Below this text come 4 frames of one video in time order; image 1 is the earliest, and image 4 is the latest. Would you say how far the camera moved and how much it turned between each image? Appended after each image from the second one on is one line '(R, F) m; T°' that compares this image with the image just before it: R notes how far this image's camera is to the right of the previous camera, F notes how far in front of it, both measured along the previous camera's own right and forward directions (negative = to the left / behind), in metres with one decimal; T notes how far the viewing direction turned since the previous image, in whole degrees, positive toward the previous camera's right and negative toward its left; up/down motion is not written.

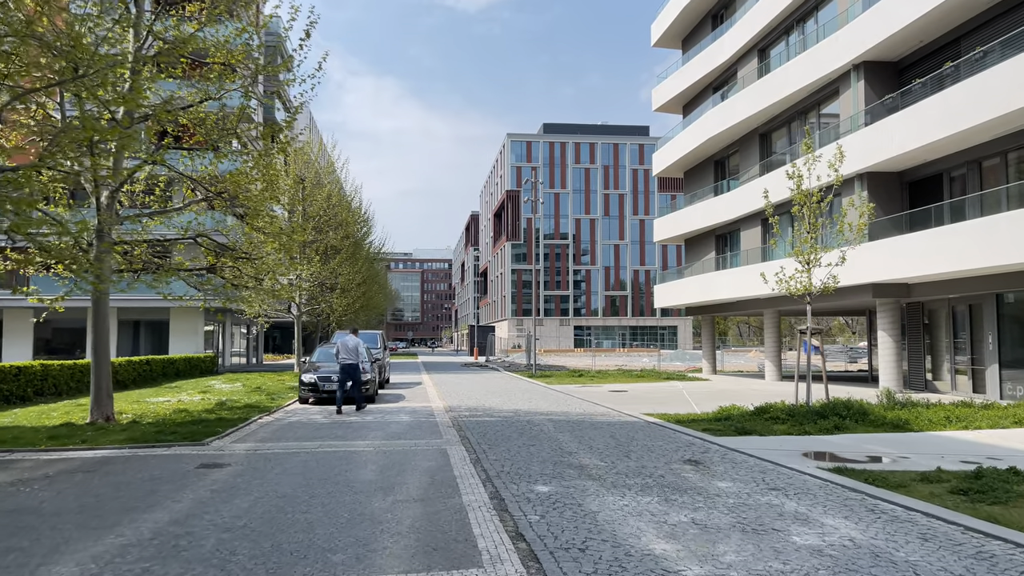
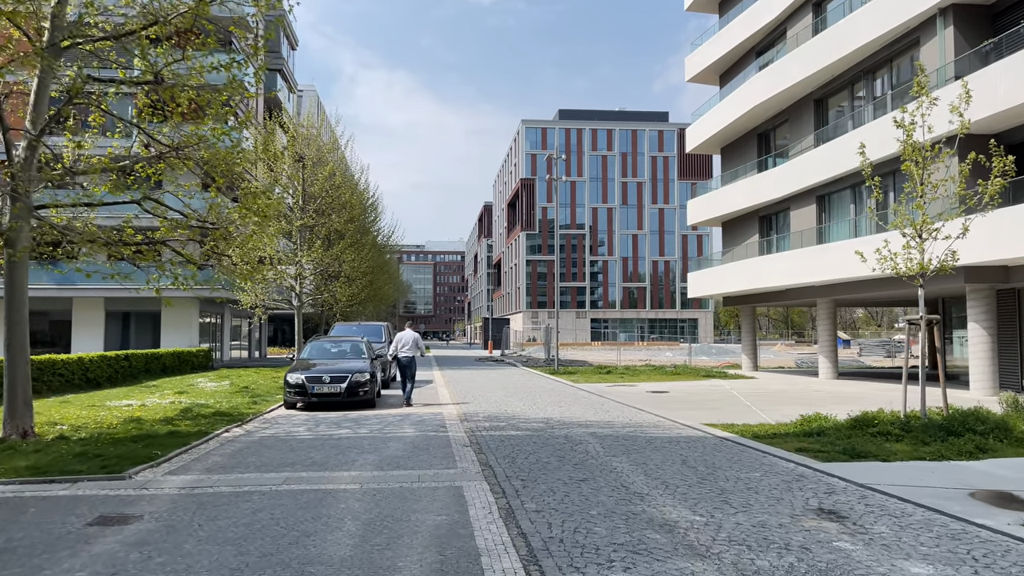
(-0.3, +2.7) m; -1°
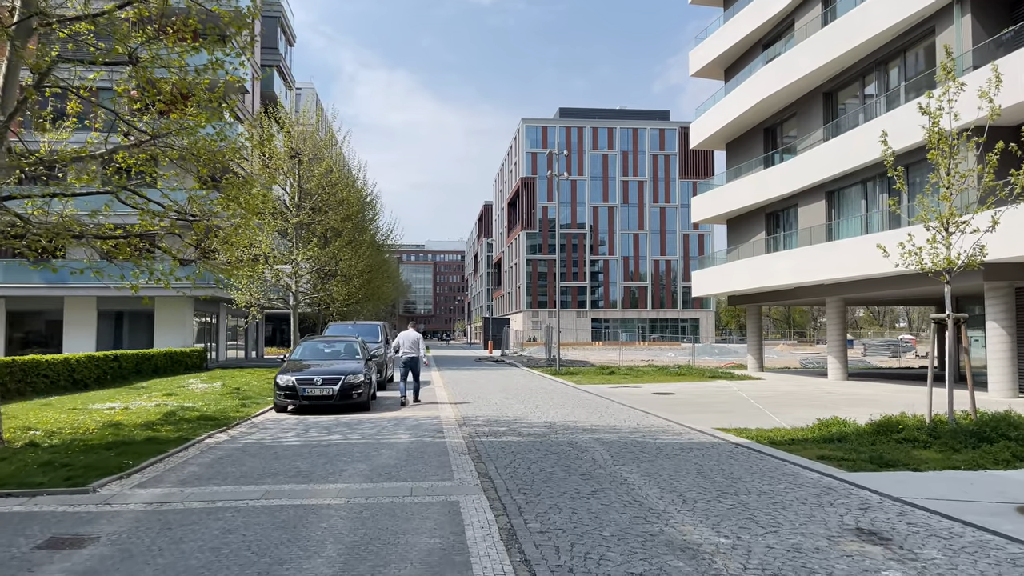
(0.0, +0.6) m; 0°
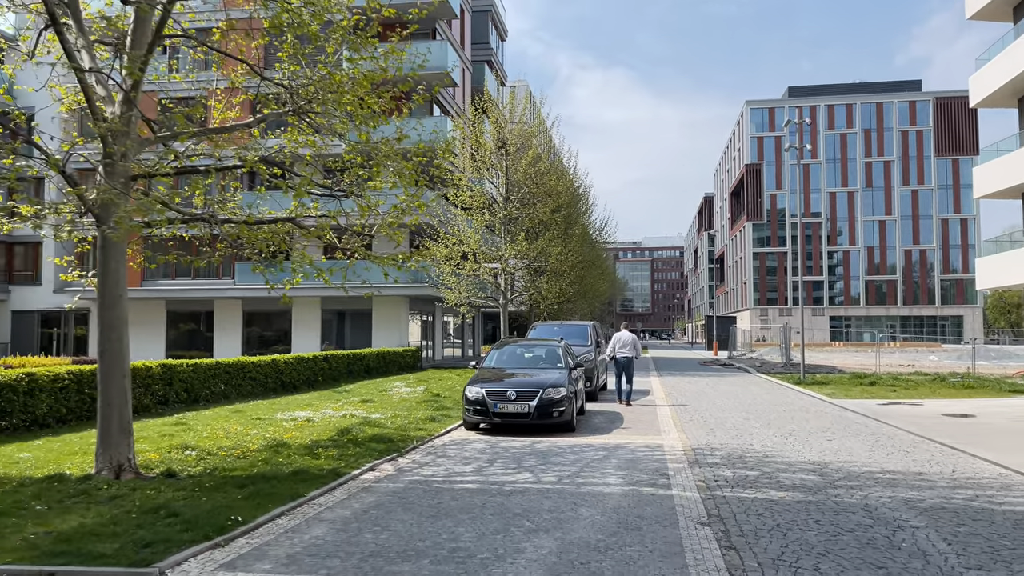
(-0.3, +2.6) m; -16°
